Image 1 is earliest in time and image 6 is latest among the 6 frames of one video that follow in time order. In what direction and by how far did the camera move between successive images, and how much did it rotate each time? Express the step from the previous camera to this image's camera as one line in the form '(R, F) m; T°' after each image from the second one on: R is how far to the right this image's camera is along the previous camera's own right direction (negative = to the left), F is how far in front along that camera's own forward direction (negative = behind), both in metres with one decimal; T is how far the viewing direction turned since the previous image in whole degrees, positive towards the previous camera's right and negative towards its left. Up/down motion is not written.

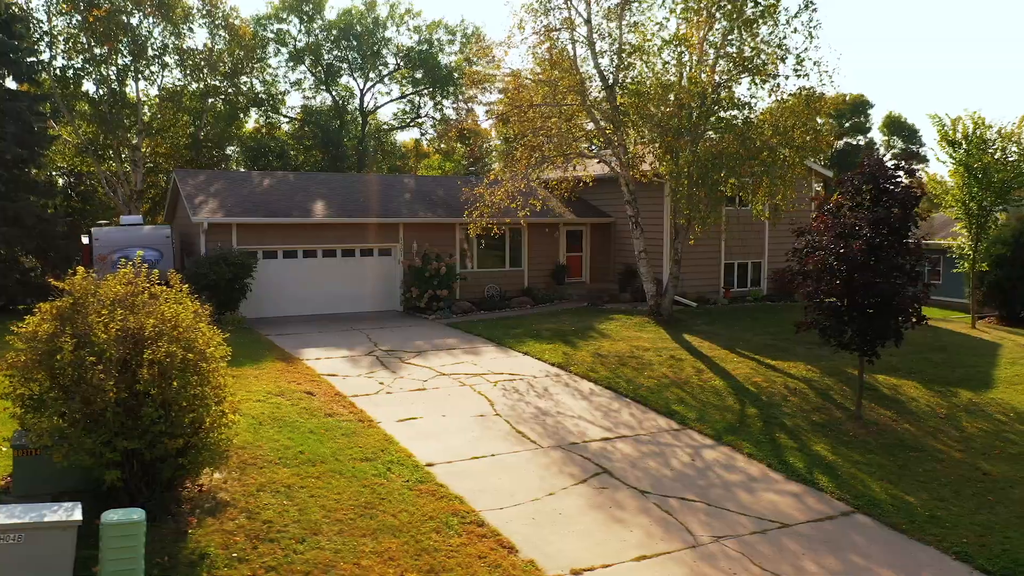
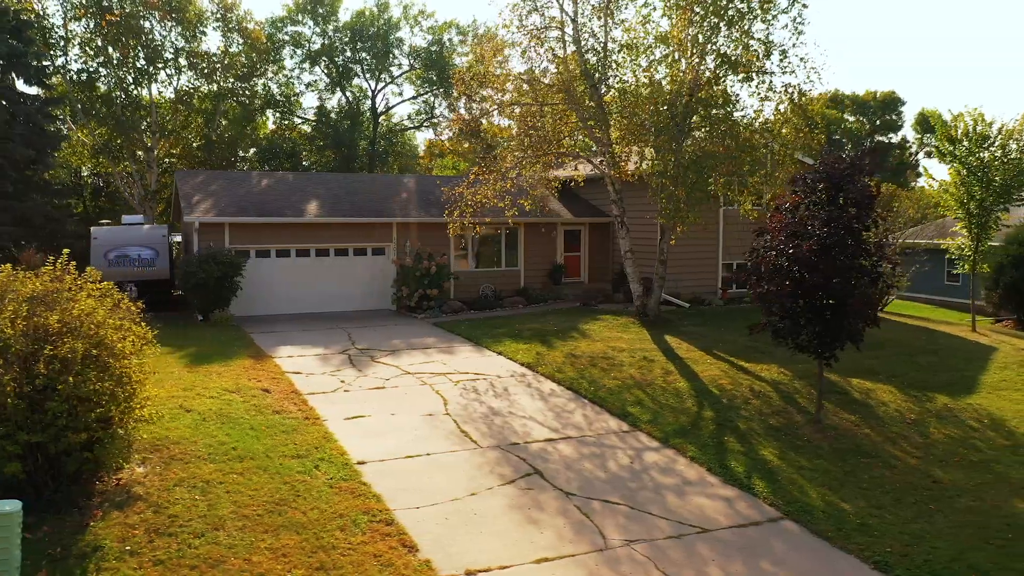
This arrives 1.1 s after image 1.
(+1.0, +0.1) m; -3°
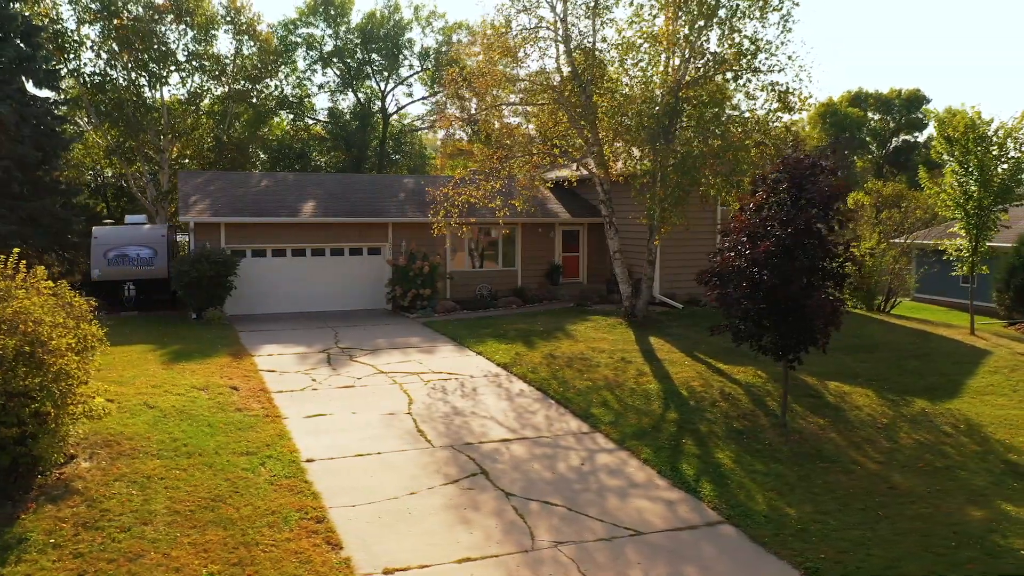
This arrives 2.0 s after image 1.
(+0.8, 0.0) m; -2°
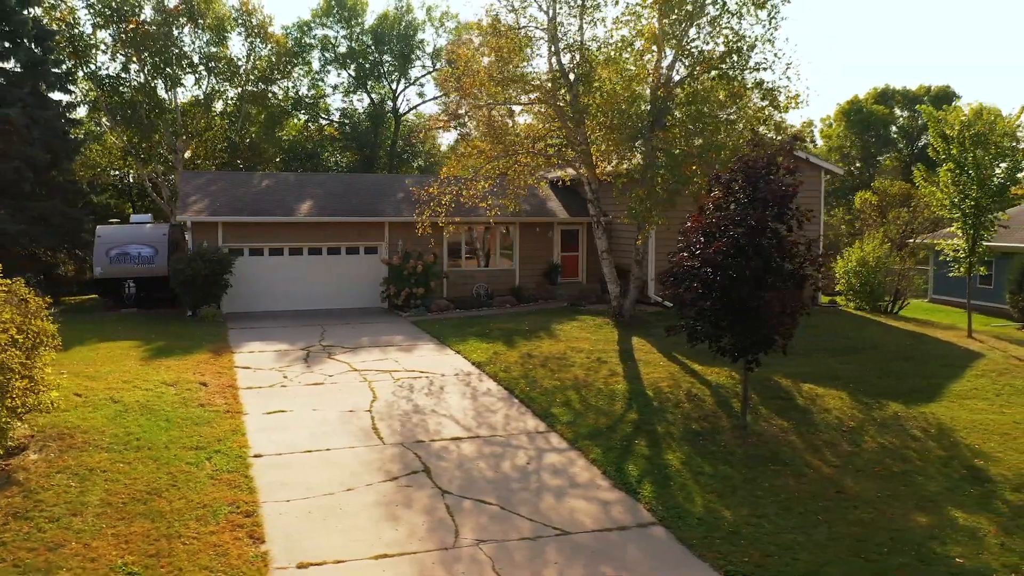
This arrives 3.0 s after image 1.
(+0.8, 0.0) m; -2°
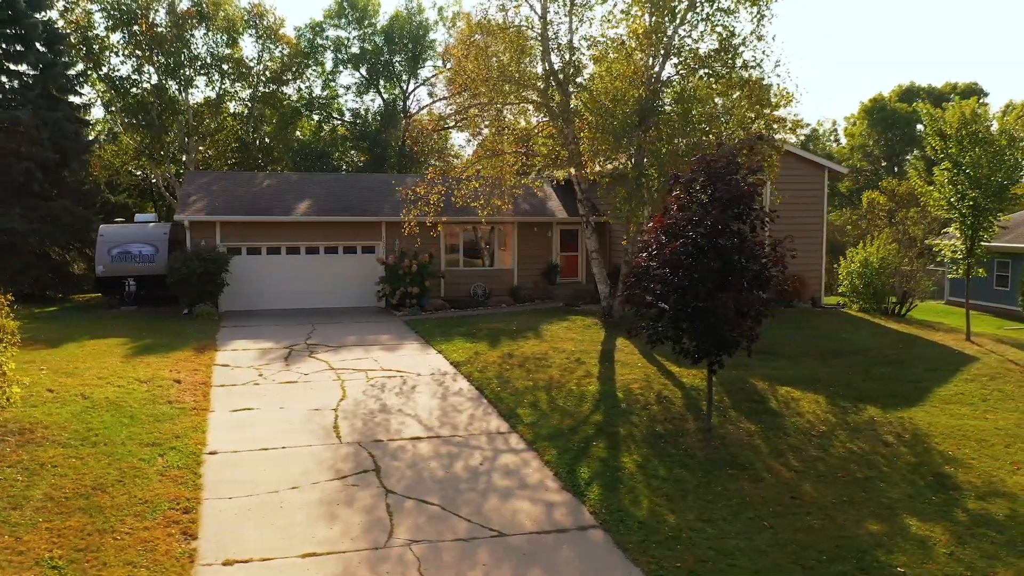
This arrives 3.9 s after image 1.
(+0.7, 0.0) m; -2°
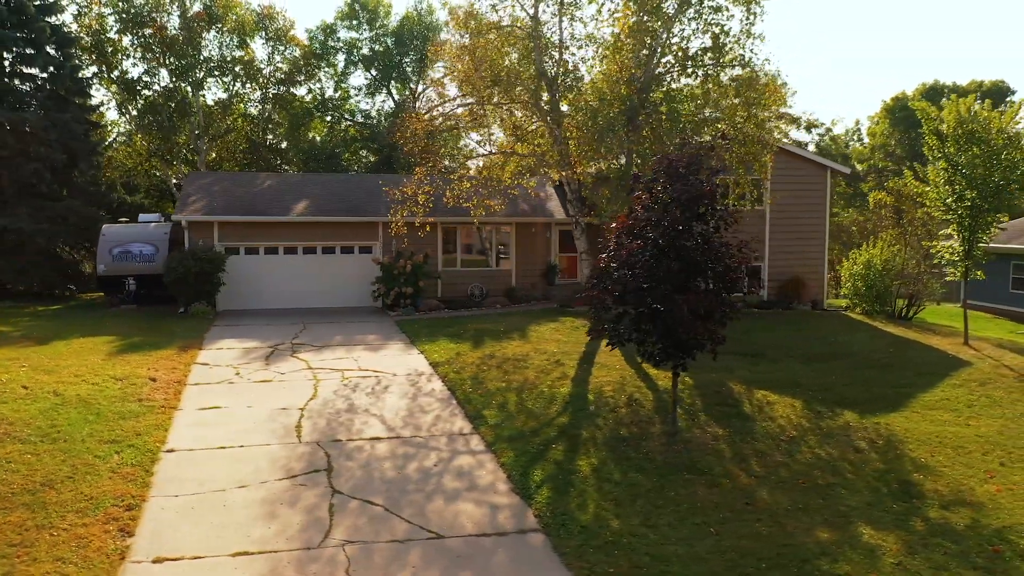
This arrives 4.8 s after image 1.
(+0.7, +0.1) m; -2°
